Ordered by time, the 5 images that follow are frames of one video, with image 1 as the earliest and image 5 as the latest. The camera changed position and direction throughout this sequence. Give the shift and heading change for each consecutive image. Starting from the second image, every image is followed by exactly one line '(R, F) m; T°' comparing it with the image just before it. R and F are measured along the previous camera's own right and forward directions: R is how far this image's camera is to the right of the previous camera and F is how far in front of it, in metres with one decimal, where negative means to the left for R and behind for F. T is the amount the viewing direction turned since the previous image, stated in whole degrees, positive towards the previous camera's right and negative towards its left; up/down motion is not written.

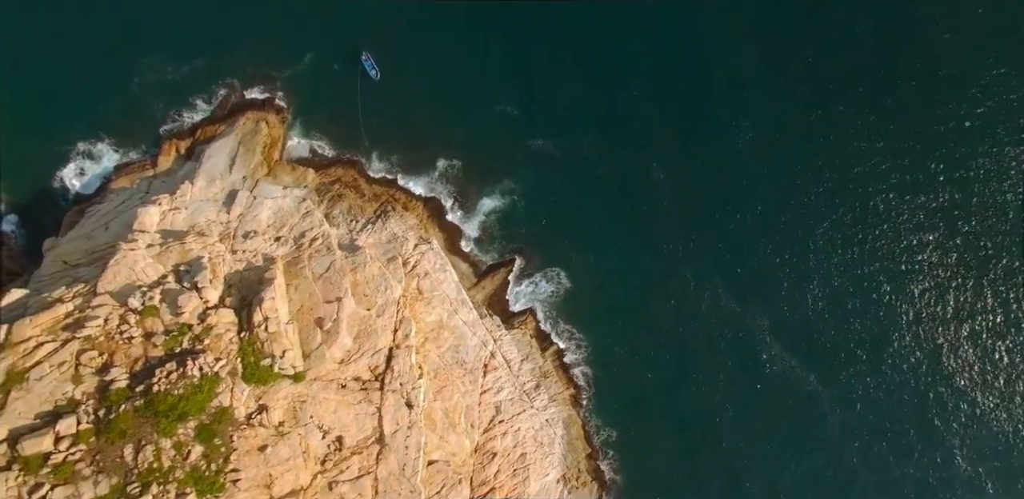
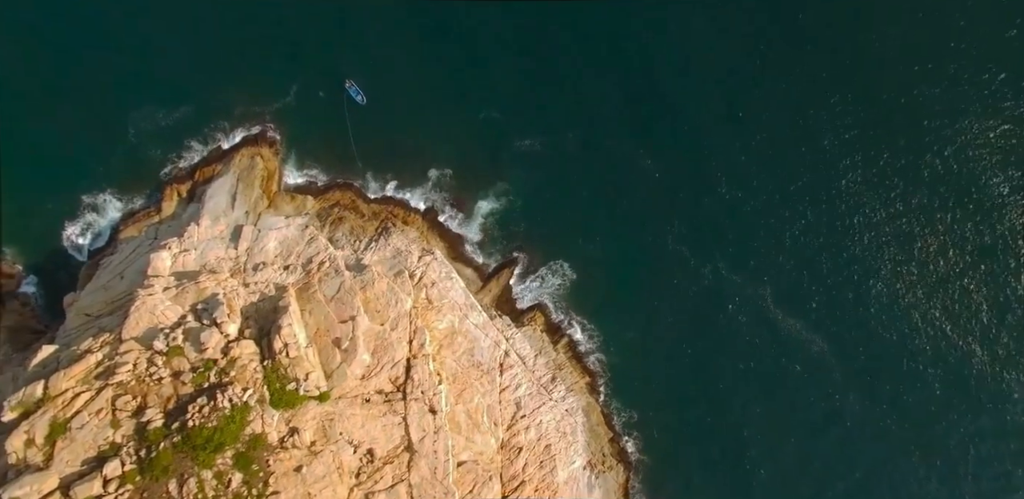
(+0.1, -1.6) m; 0°
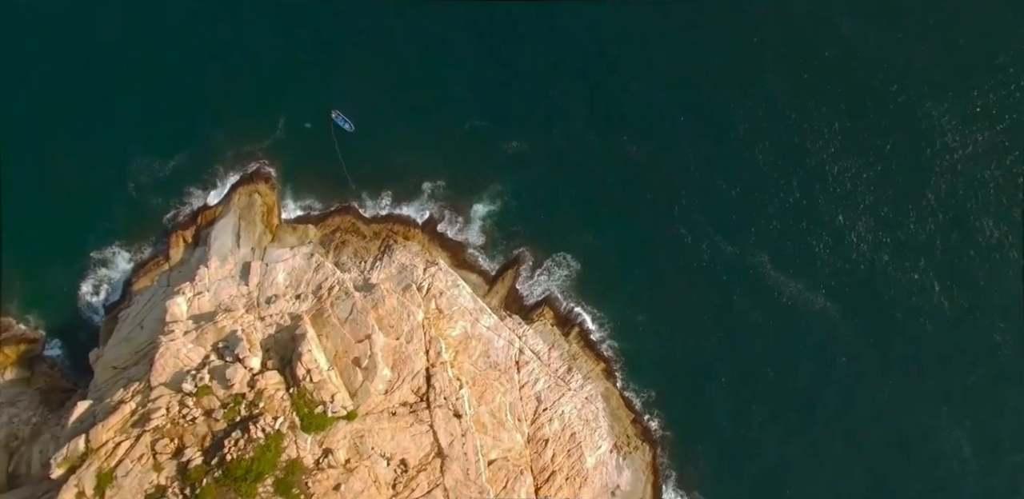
(+0.1, -1.5) m; 0°
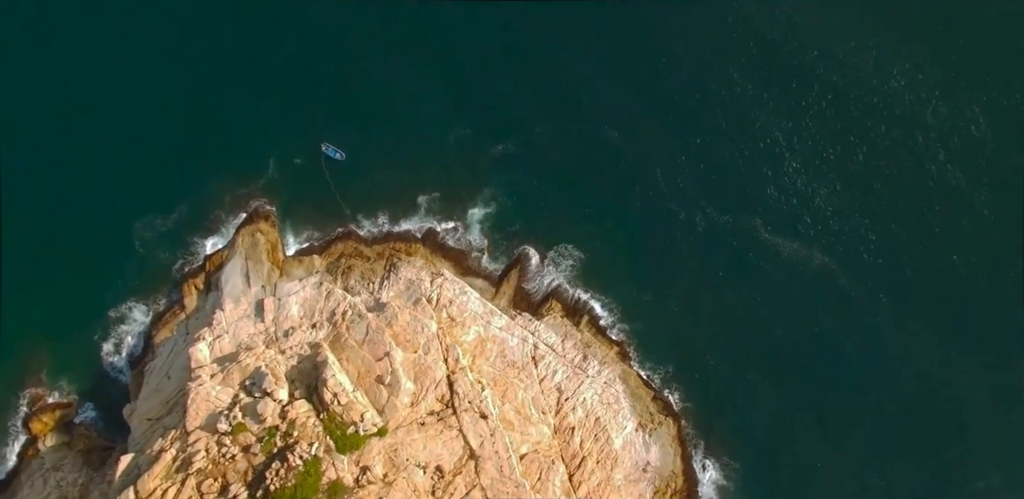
(+0.1, -1.6) m; 0°
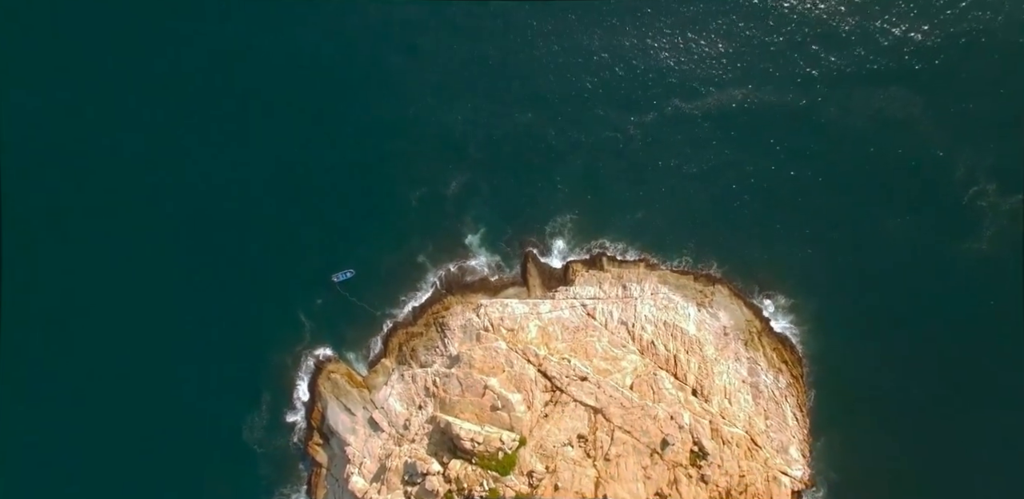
(+0.2, -8.1) m; 0°
